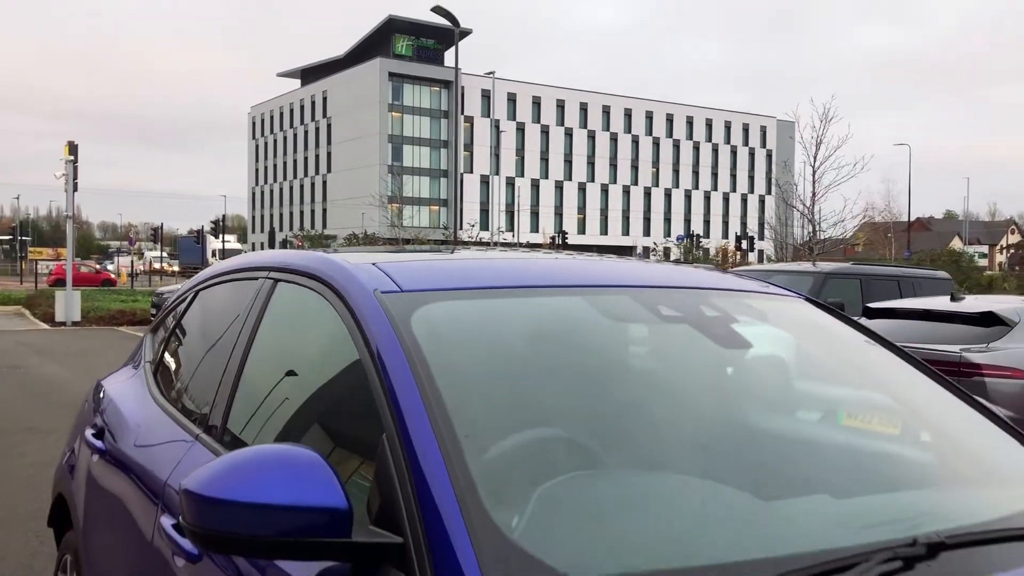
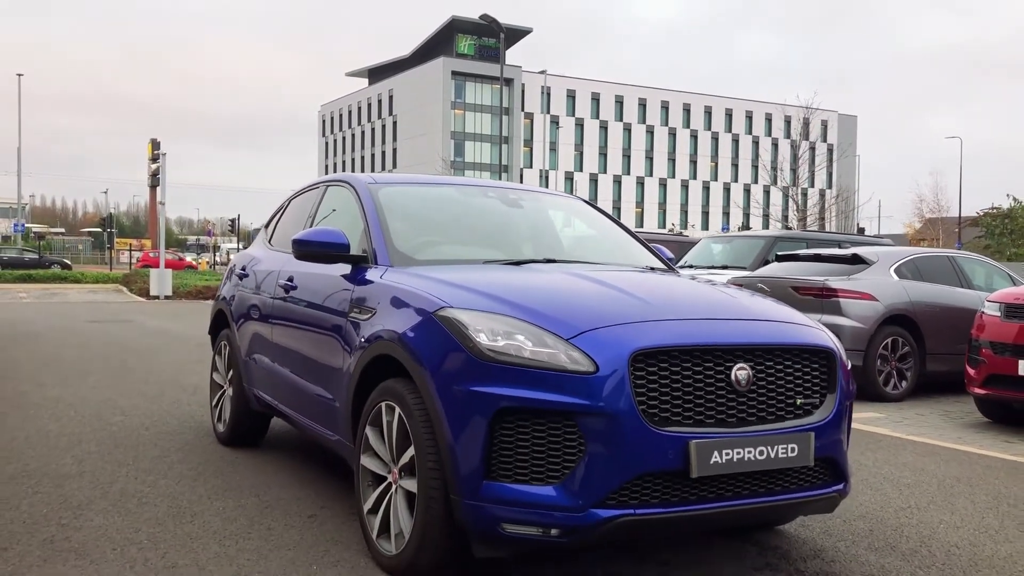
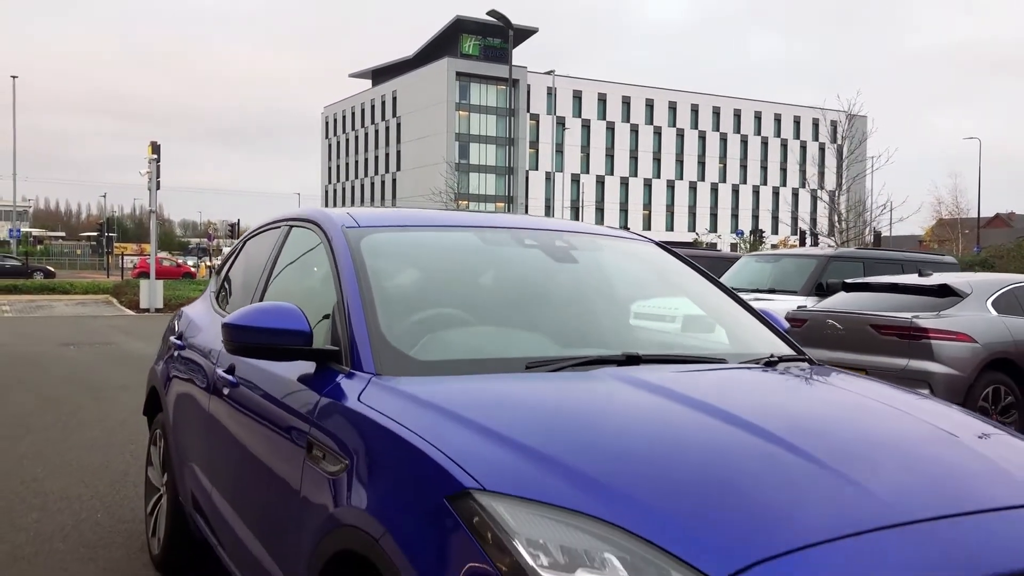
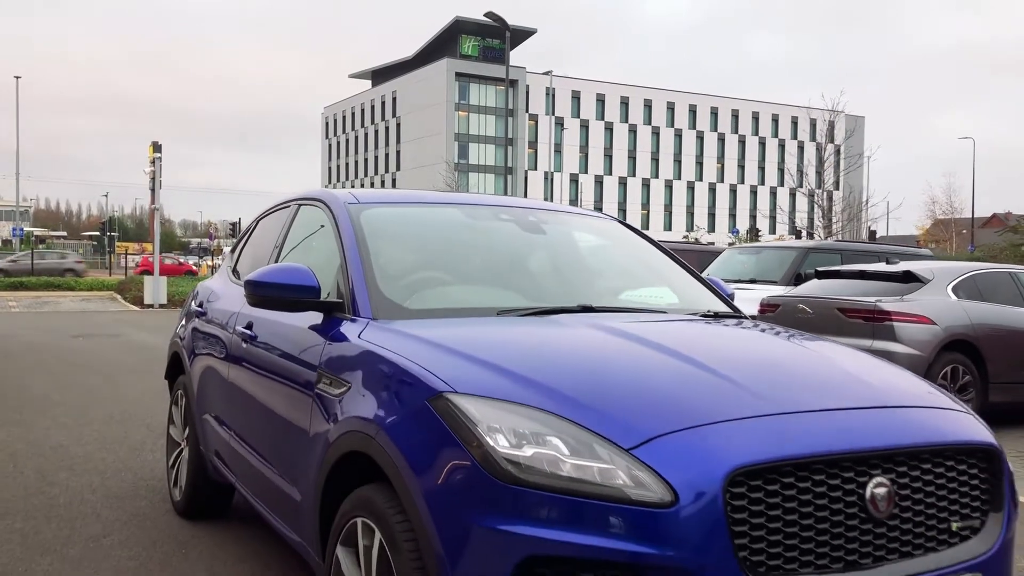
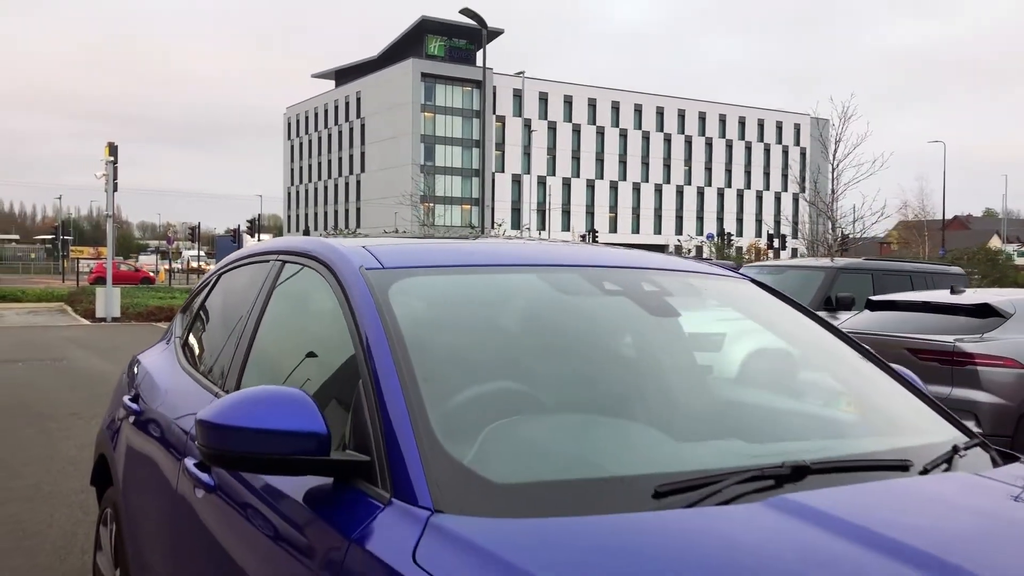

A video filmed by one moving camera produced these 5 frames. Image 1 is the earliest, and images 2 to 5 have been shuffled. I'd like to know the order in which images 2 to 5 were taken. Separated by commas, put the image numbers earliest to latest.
5, 3, 4, 2
